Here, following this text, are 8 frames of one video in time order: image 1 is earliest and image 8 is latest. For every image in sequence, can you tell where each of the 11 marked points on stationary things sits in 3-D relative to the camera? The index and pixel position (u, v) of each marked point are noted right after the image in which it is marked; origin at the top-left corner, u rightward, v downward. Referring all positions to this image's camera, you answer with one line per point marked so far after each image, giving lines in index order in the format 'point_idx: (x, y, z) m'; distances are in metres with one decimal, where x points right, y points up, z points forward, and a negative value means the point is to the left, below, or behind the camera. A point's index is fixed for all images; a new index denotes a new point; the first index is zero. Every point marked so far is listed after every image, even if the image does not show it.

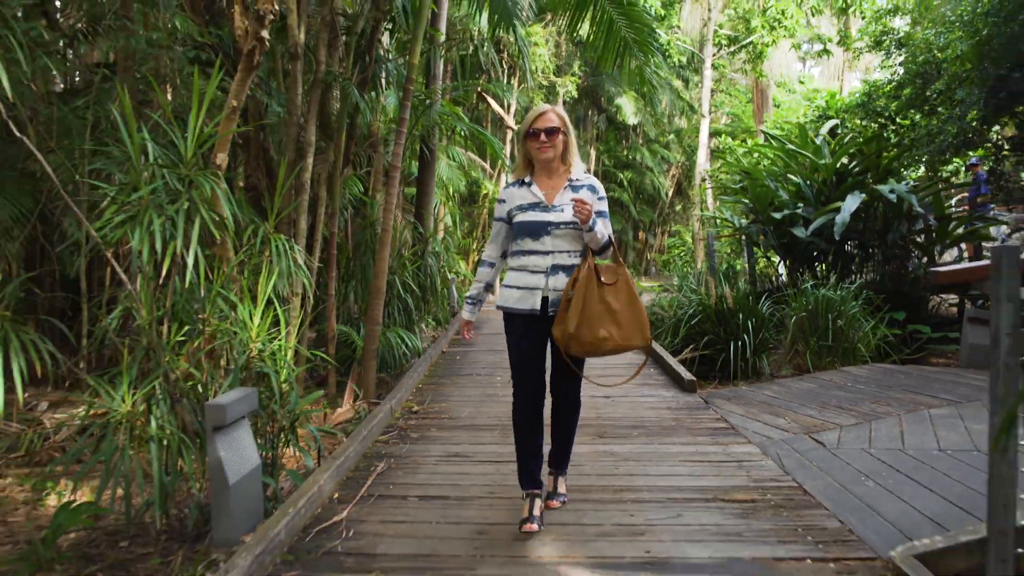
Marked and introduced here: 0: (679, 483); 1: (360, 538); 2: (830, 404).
0: (+0.5, -0.6, +2.6) m
1: (-0.4, -0.7, +2.2) m
2: (+1.5, -0.5, +3.7) m
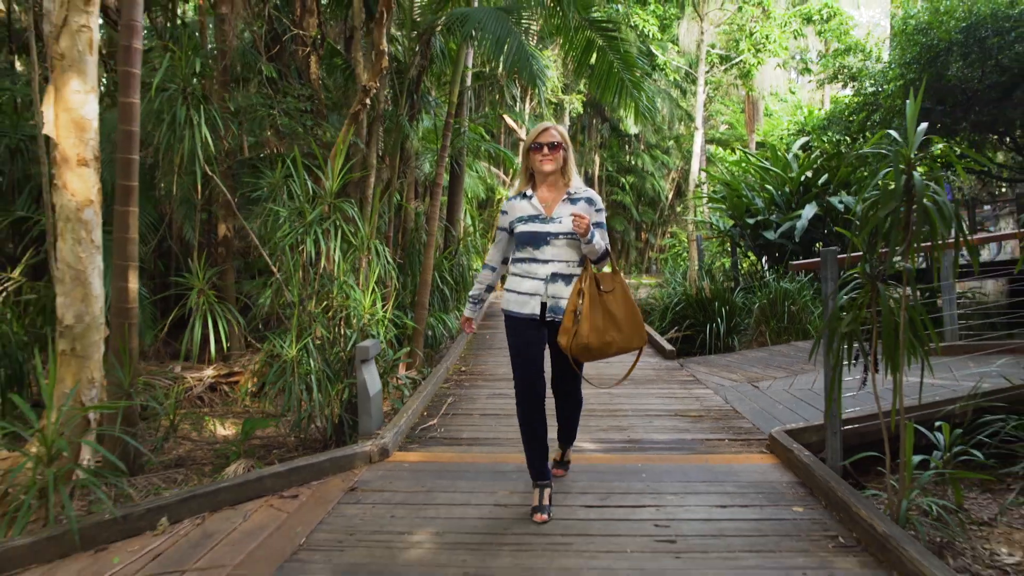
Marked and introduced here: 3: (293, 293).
0: (+0.7, -0.6, +3.9) m
1: (-0.3, -0.6, +3.5) m
2: (+1.6, -0.5, +5.0) m
3: (-1.0, 0.0, +3.9) m
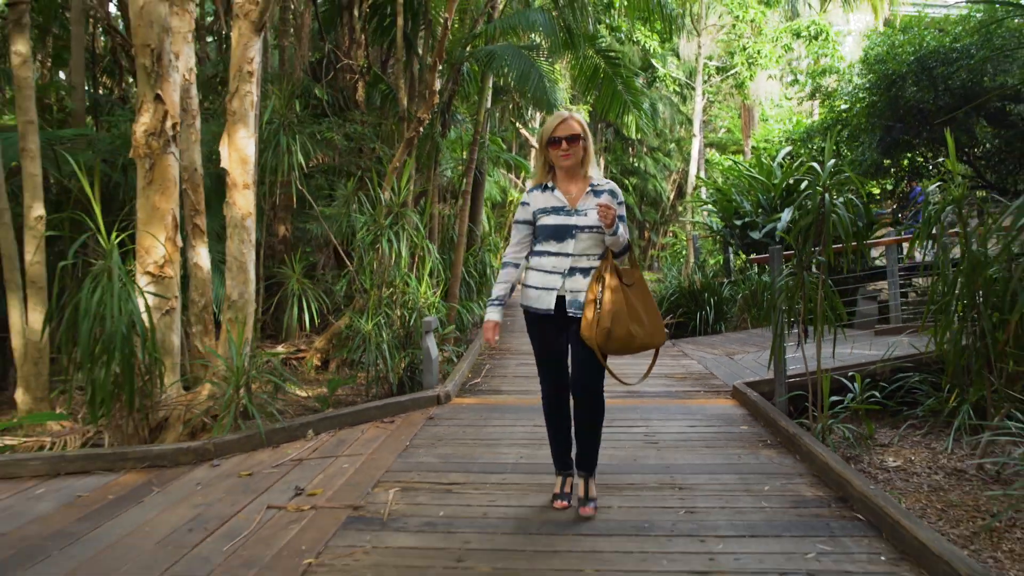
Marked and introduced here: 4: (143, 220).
0: (+0.8, -0.5, +5.0) m
1: (-0.1, -0.6, +4.6) m
2: (+1.8, -0.4, +6.0) m
3: (-0.9, 0.0, +5.0) m
4: (-1.6, +0.3, +3.5) m
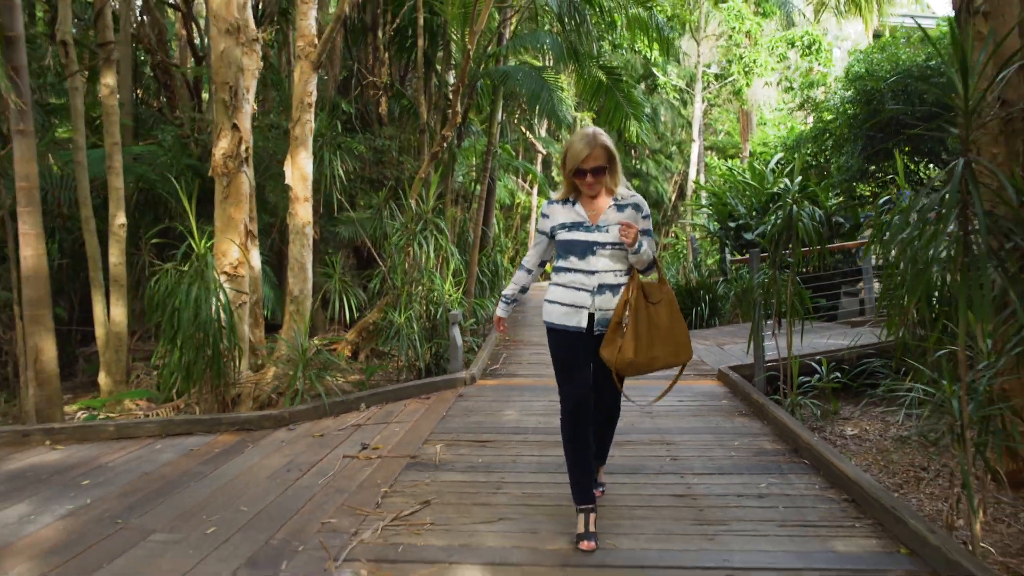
0: (+0.9, -0.5, +5.6) m
1: (0.0, -0.6, +5.3) m
2: (+1.9, -0.4, +6.7) m
3: (-0.8, +0.1, +5.7) m
4: (-1.5, +0.3, +4.2) m
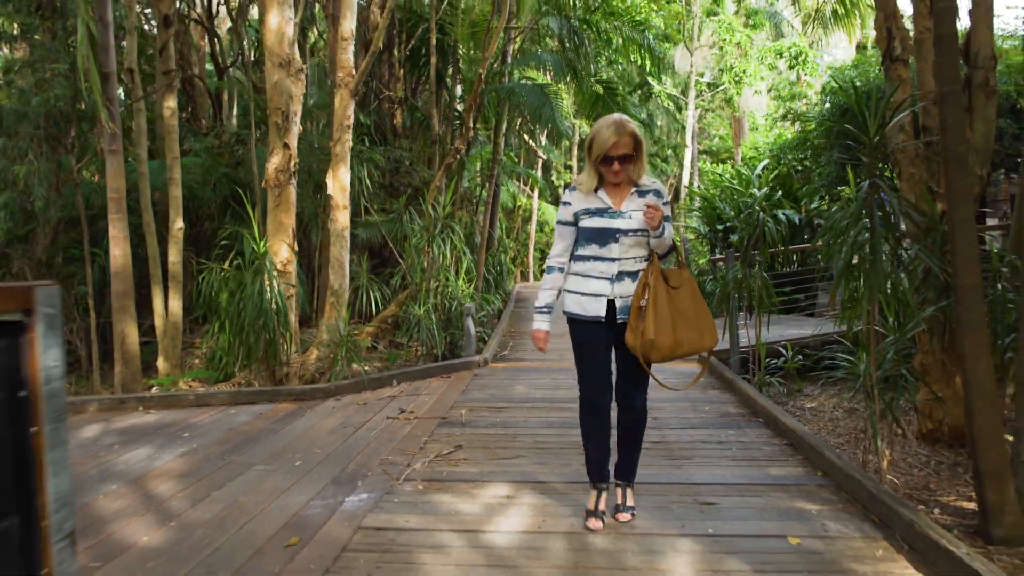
0: (+1.0, -0.5, +6.3) m
1: (0.0, -0.5, +6.0) m
2: (+1.9, -0.4, +7.4) m
3: (-0.7, +0.1, +6.4) m
4: (-1.5, +0.3, +4.9) m
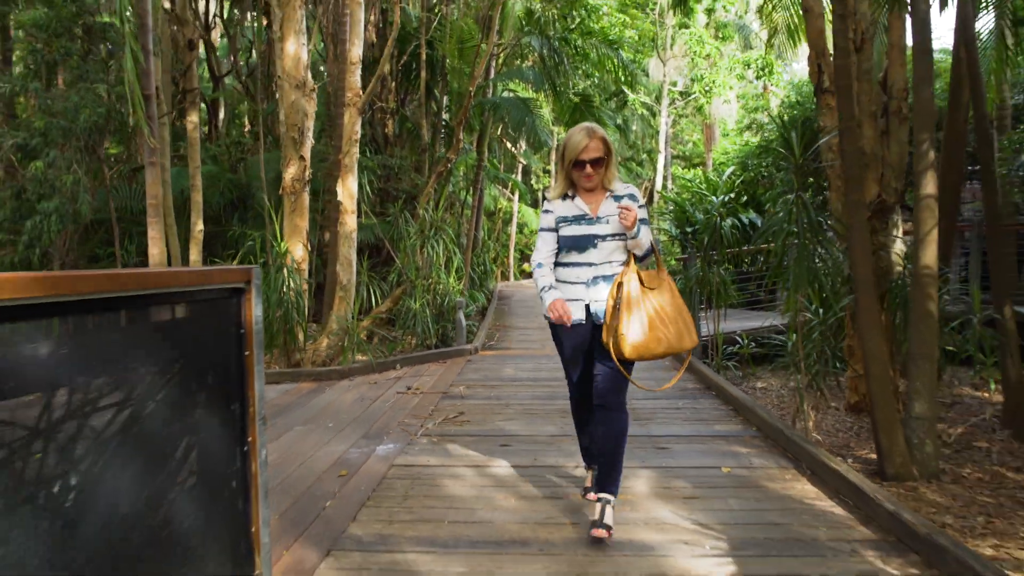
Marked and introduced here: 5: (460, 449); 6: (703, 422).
0: (+0.9, -0.4, +7.0) m
1: (-0.1, -0.5, +6.7) m
2: (+1.8, -0.3, +8.1) m
3: (-0.9, +0.1, +7.1) m
4: (-1.5, +0.4, +5.6) m
5: (-0.2, -0.6, +3.2) m
6: (+0.9, -0.6, +3.7) m
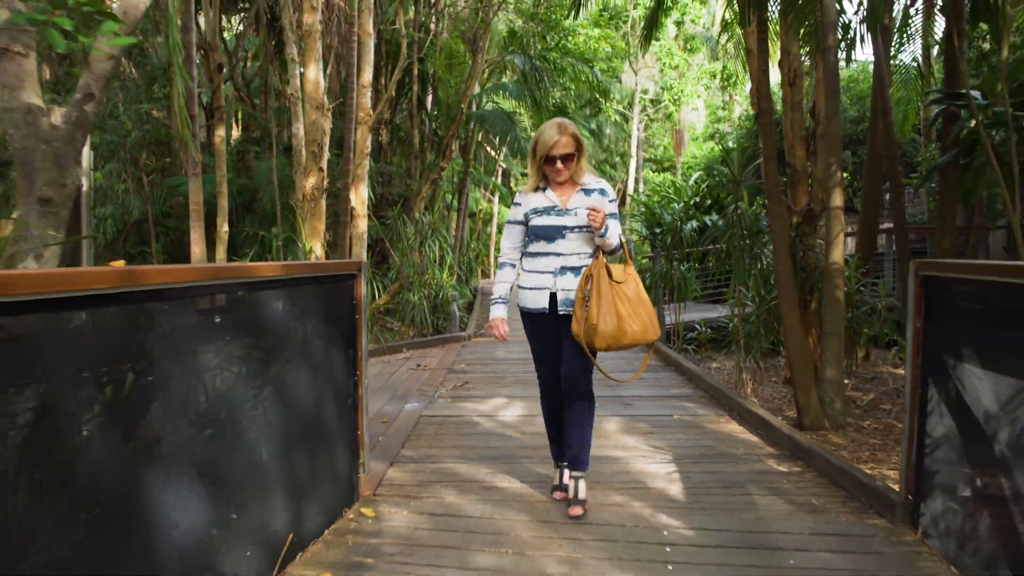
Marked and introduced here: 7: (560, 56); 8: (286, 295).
0: (+0.7, -0.4, +8.0) m
1: (-0.2, -0.4, +7.5) m
2: (+1.6, -0.3, +9.1) m
3: (-1.0, +0.2, +7.9) m
4: (-1.6, +0.4, +6.4) m
5: (-0.2, -0.6, +4.1) m
6: (+0.9, -0.6, +4.6) m
7: (+0.6, +3.0, +10.4) m
8: (-0.6, 0.0, +2.0) m
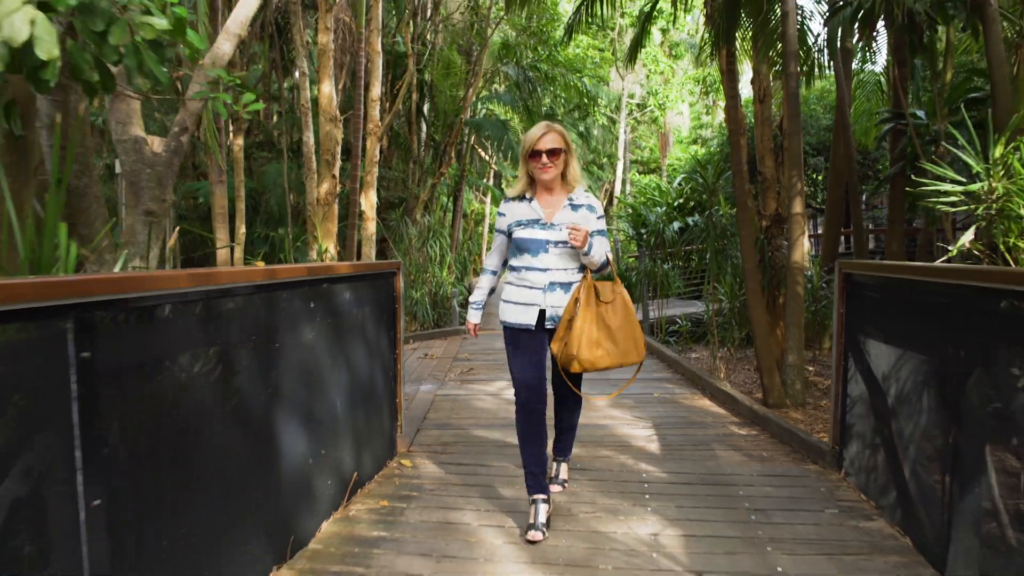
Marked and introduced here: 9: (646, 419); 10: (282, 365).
0: (+0.7, -0.4, +8.6) m
1: (-0.2, -0.4, +8.1) m
2: (+1.5, -0.3, +9.7) m
3: (-1.0, +0.2, +8.5) m
4: (-1.6, +0.5, +7.0) m
5: (-0.2, -0.6, +4.7) m
6: (+0.9, -0.5, +5.2) m
7: (+0.5, +3.0, +11.0) m
8: (-0.5, 0.0, +2.6) m
9: (+0.6, -0.6, +3.8) m
10: (-0.6, -0.2, +2.1) m
